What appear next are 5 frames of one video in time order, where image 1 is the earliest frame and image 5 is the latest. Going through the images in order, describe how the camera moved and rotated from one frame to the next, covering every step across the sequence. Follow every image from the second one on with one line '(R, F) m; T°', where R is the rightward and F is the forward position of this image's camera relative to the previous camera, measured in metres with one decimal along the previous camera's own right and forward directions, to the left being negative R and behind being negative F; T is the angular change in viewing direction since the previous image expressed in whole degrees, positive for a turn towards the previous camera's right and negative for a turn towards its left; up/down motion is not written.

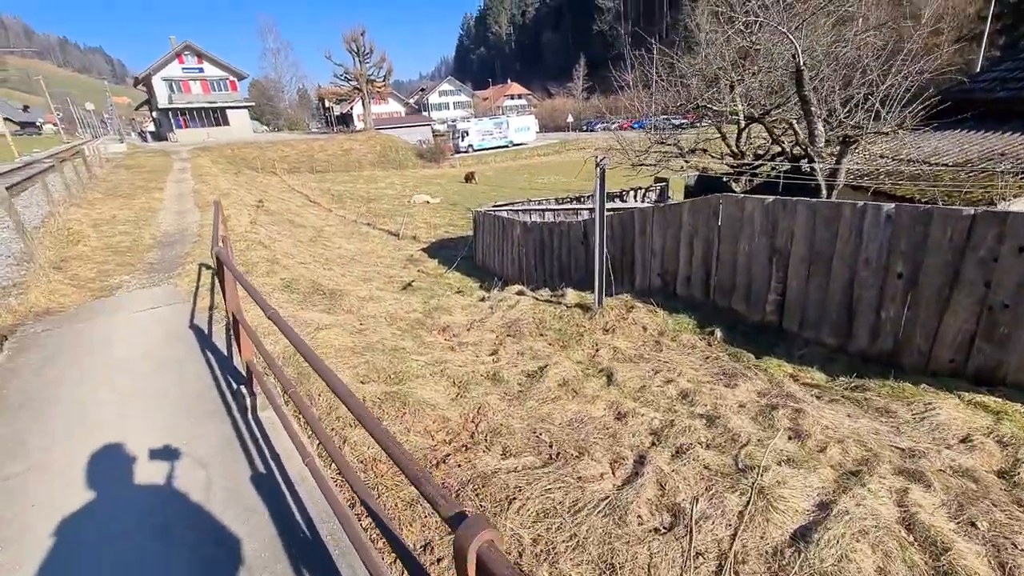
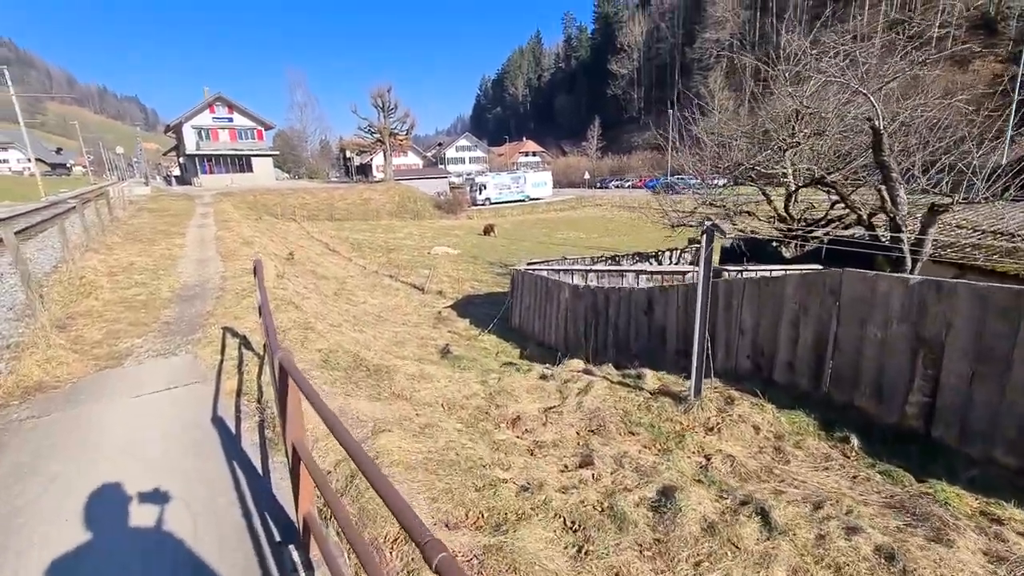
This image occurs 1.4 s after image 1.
(-0.6, +0.7) m; -1°
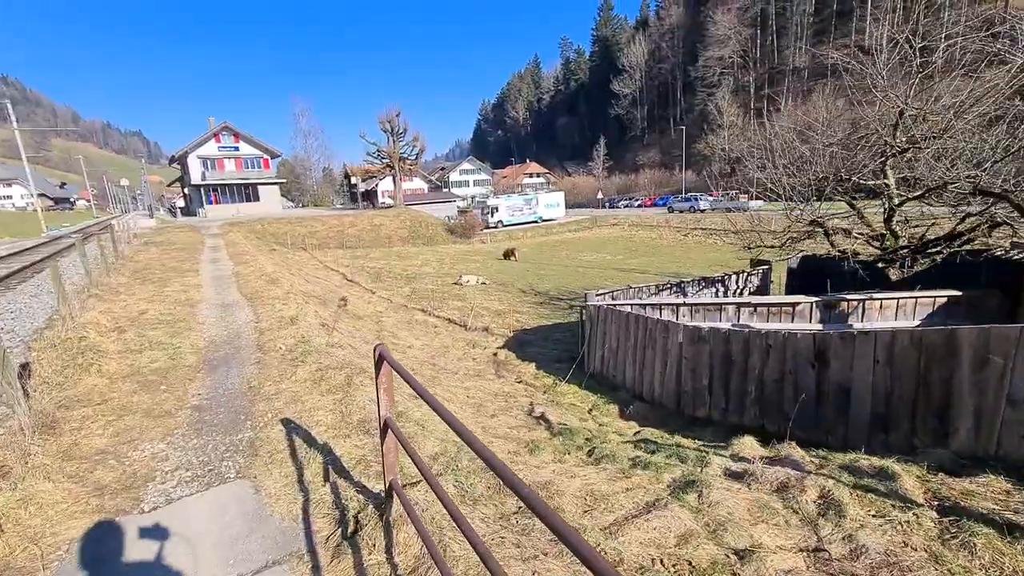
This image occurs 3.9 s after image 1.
(-1.2, +1.4) m; 0°
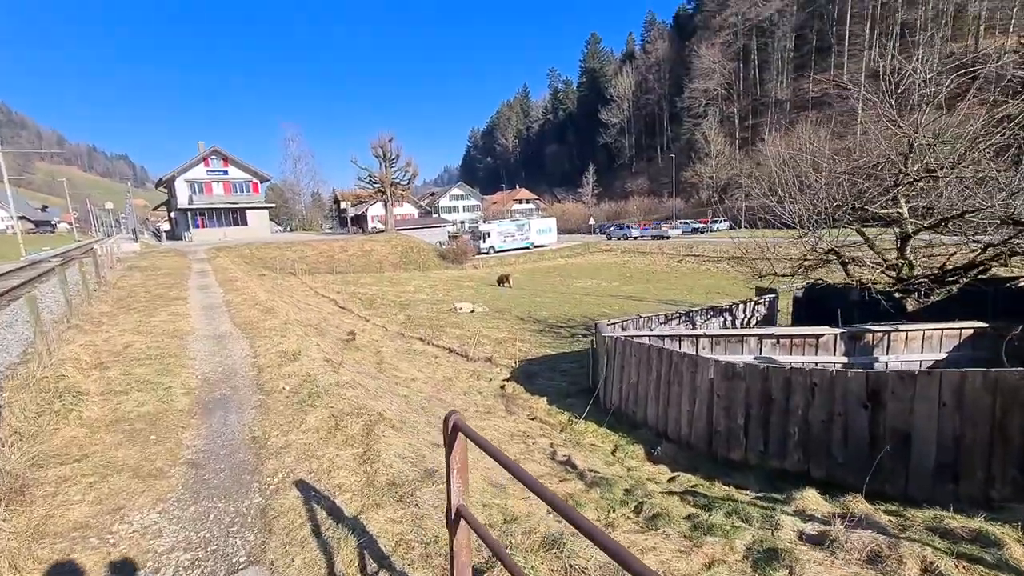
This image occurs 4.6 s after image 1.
(-0.4, +0.4) m; +1°
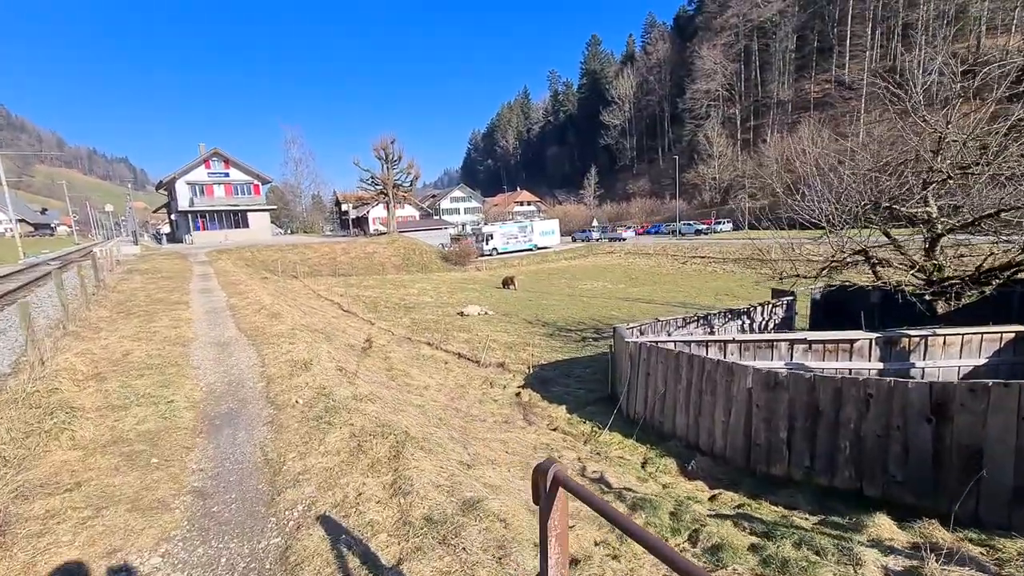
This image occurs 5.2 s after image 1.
(-0.3, +0.3) m; 0°
